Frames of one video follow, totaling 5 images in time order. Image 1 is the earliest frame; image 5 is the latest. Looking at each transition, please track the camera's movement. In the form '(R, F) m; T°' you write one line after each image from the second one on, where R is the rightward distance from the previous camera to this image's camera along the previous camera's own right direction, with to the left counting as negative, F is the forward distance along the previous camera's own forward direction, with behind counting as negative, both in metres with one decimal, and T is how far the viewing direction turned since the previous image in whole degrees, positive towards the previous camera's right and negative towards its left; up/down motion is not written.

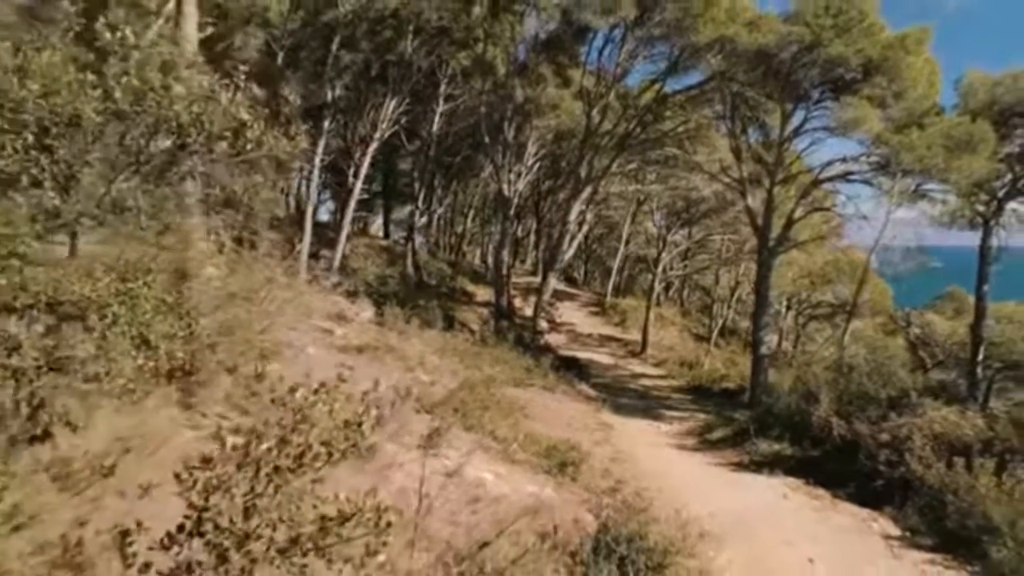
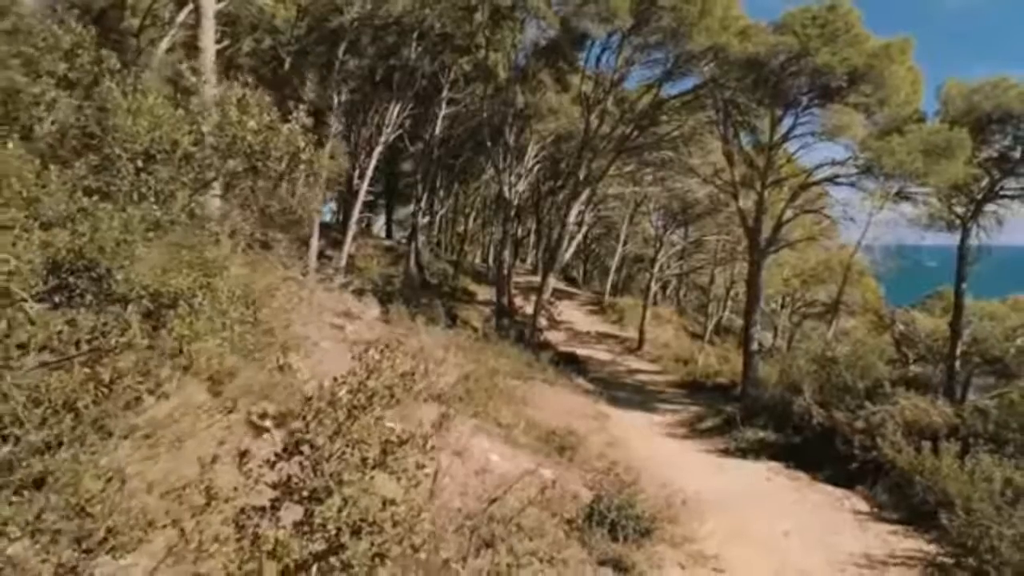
(0.0, -1.0) m; 0°
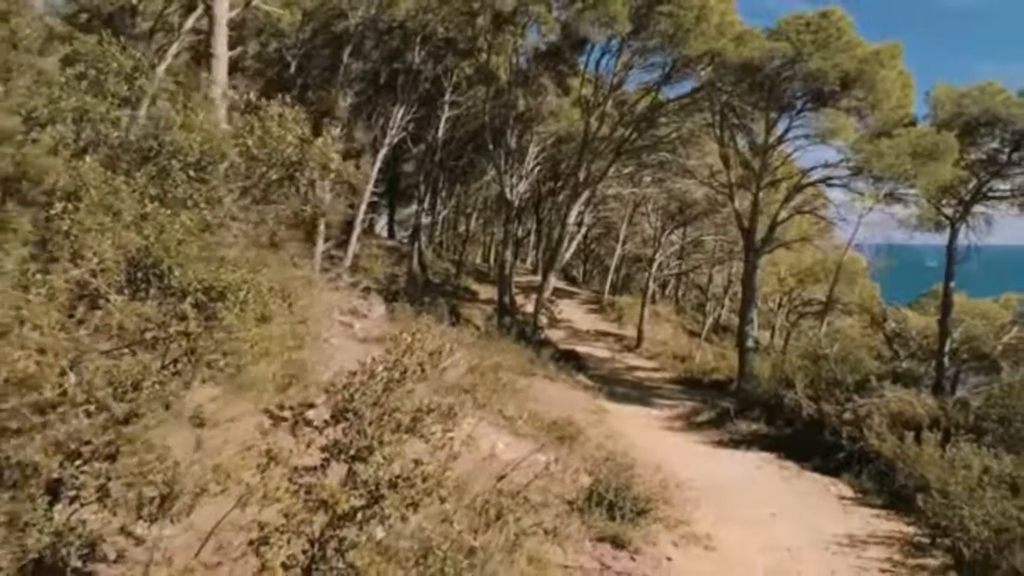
(-0.1, -0.6) m; 0°
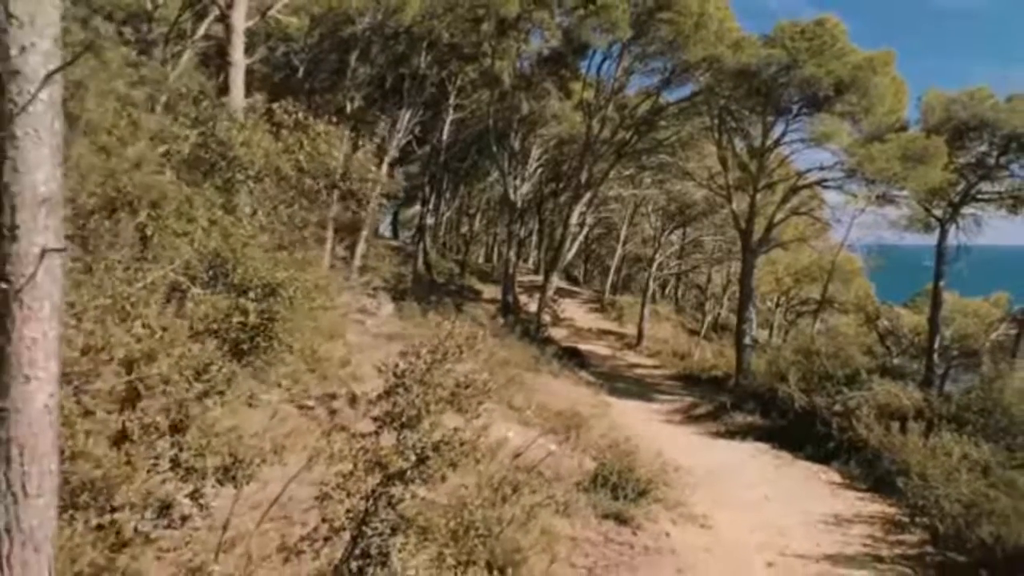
(-0.1, -0.8) m; 0°
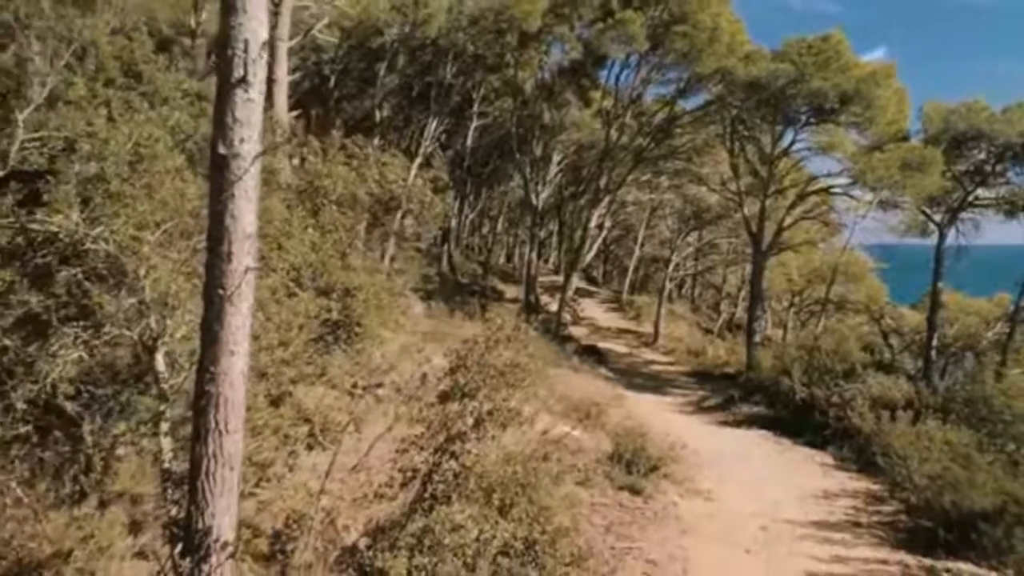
(-0.1, -1.5) m; -1°
